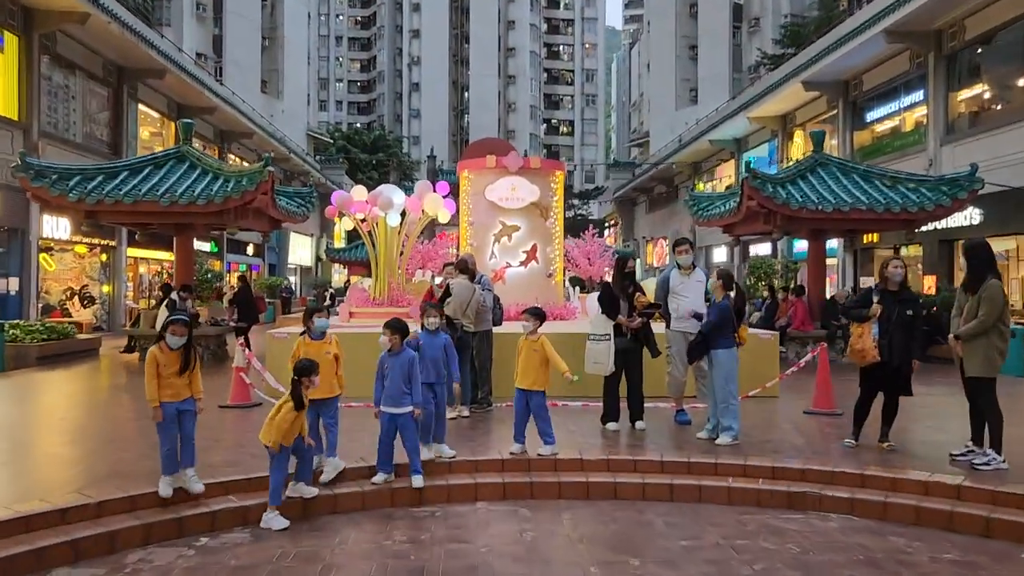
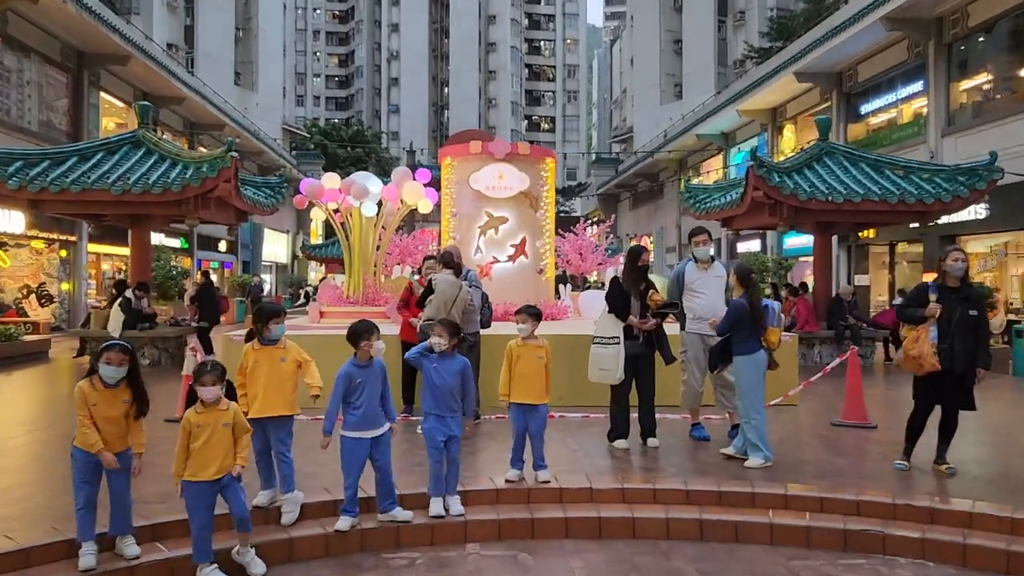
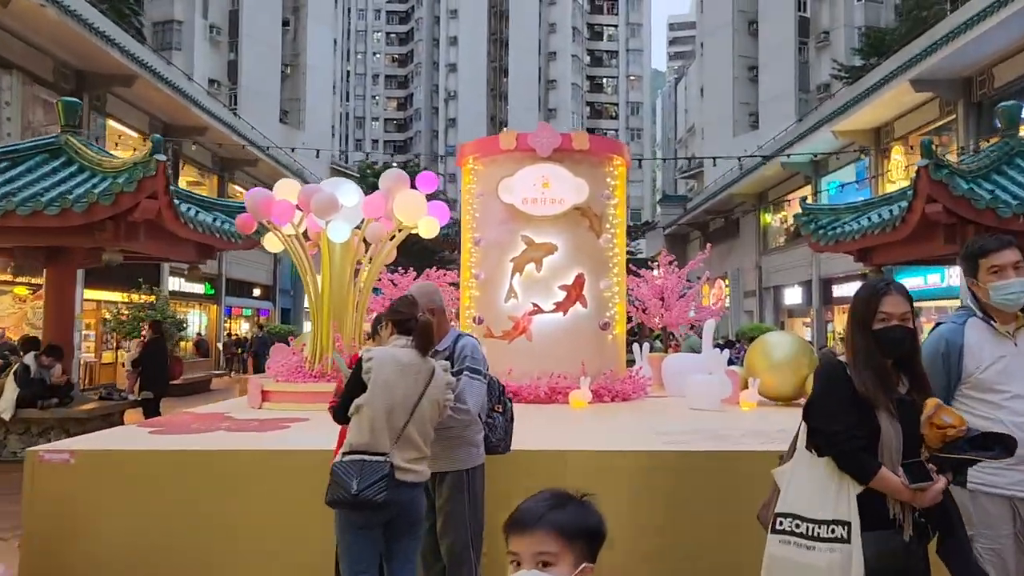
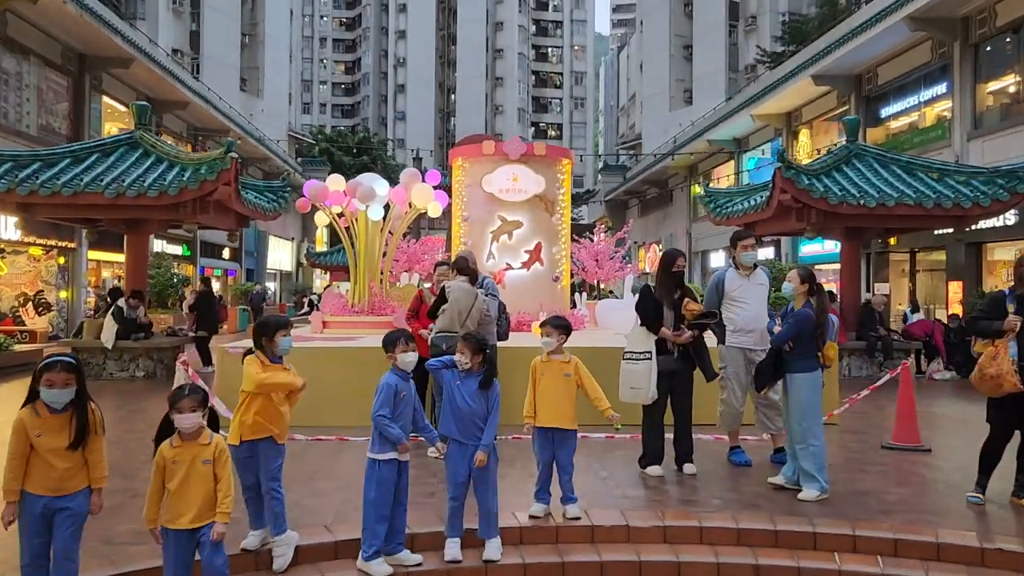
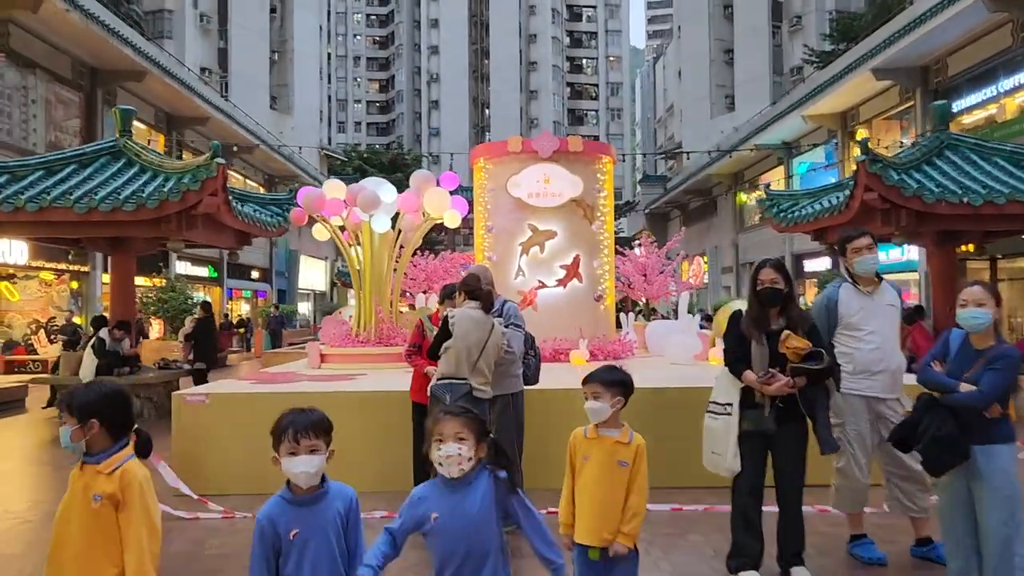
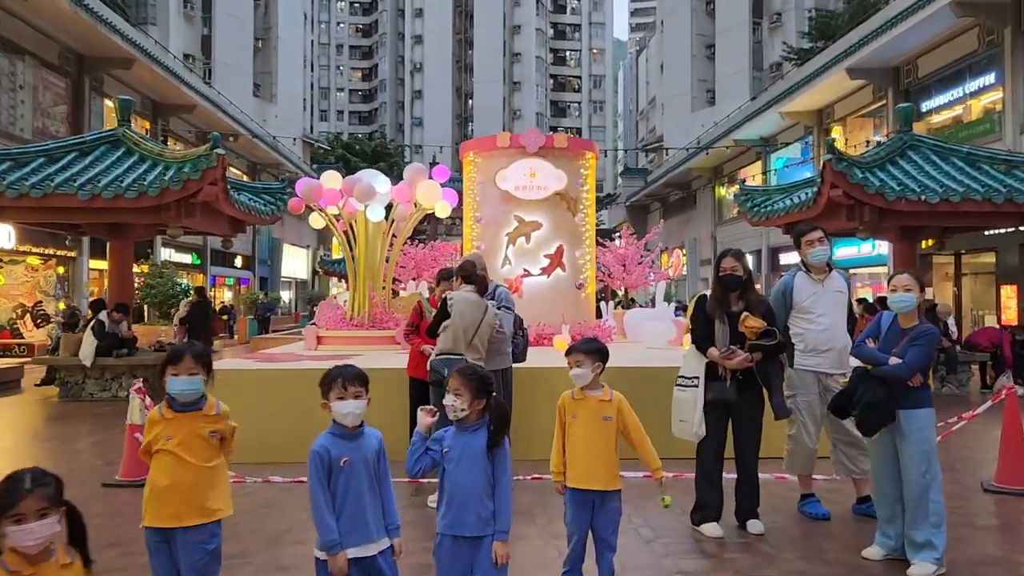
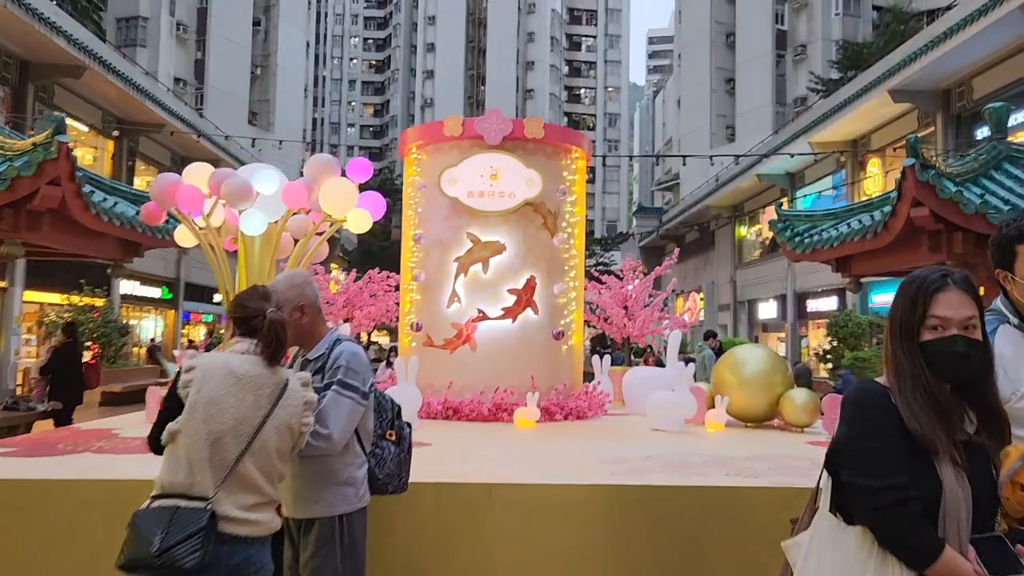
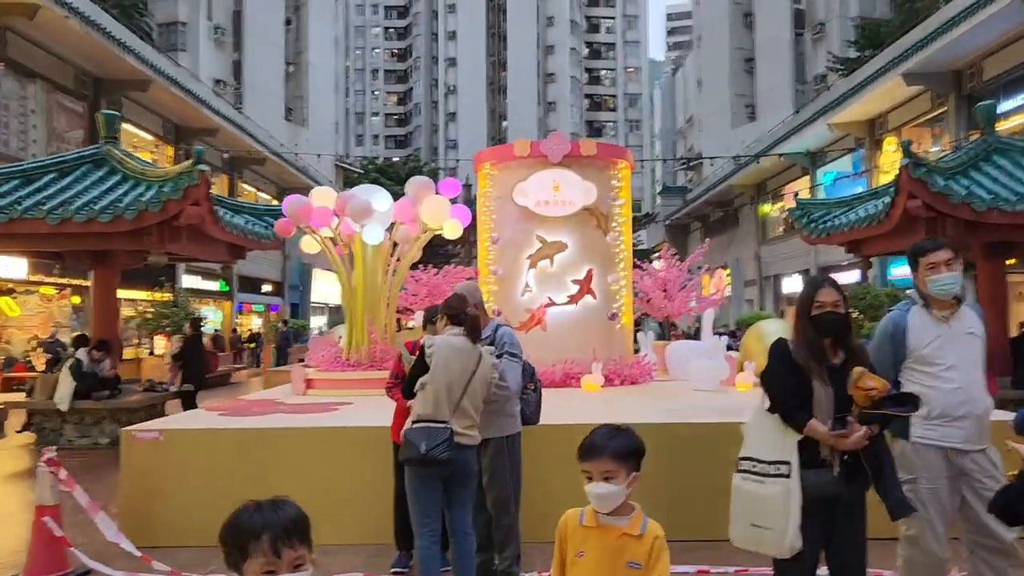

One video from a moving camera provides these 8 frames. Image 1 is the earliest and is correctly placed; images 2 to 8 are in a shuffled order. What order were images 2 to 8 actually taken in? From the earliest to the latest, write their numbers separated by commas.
2, 4, 6, 5, 8, 3, 7
